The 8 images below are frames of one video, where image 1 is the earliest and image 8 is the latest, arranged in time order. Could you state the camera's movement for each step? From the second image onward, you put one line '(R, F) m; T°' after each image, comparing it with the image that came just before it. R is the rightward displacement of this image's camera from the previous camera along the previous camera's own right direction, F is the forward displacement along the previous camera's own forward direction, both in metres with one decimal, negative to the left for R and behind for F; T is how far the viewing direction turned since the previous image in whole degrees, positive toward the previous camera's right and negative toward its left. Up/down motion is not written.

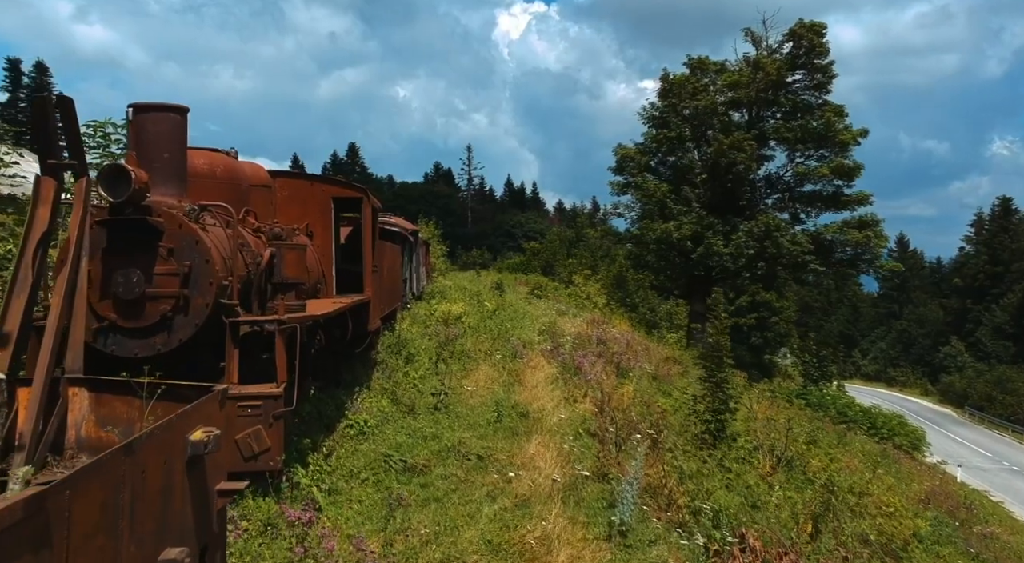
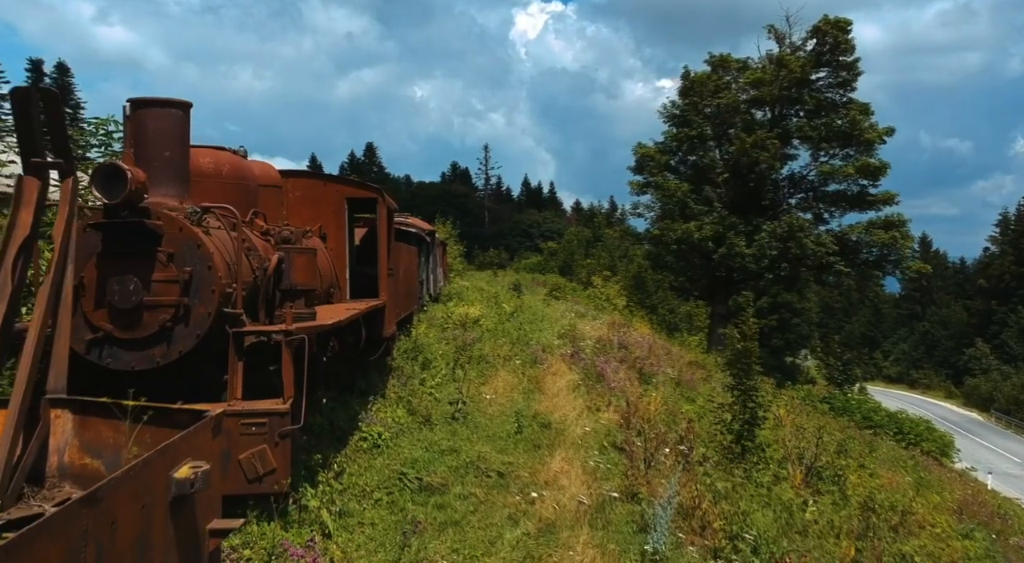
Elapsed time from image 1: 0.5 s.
(-0.1, +0.4) m; -2°
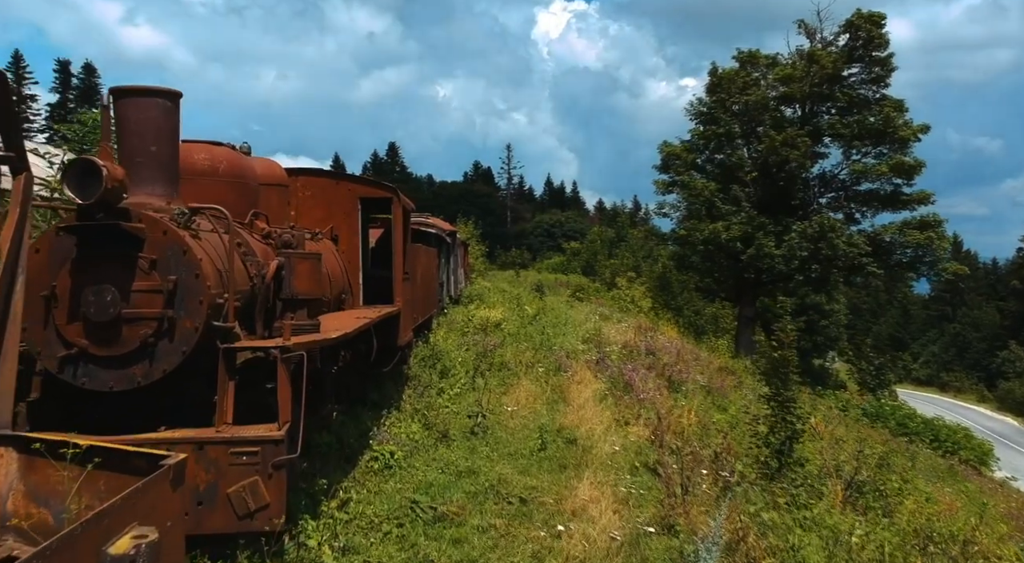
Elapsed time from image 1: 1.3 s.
(0.0, +0.6) m; -2°
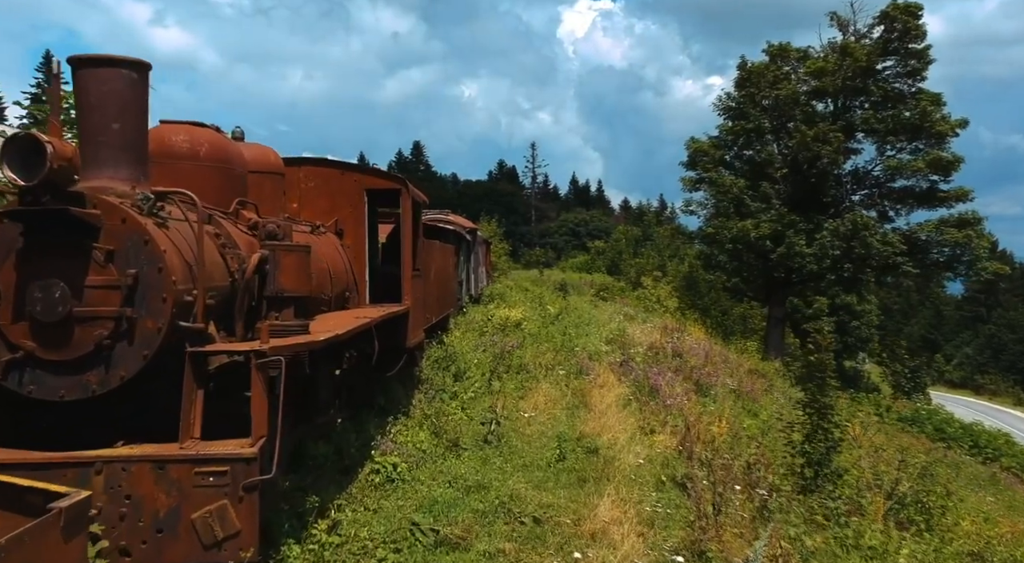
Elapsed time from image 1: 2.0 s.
(+0.1, +0.6) m; -2°
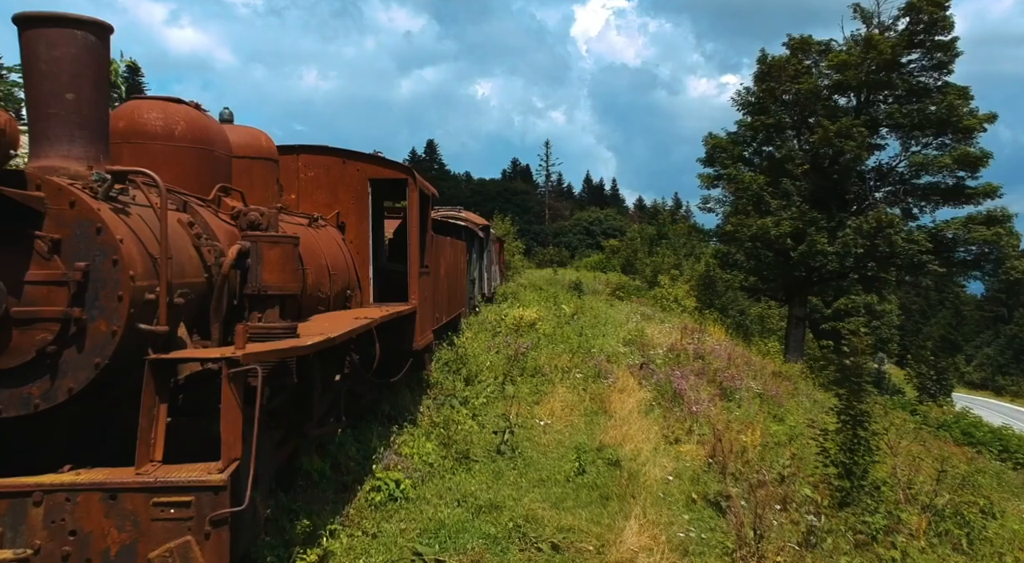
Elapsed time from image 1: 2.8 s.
(0.0, +0.6) m; -1°
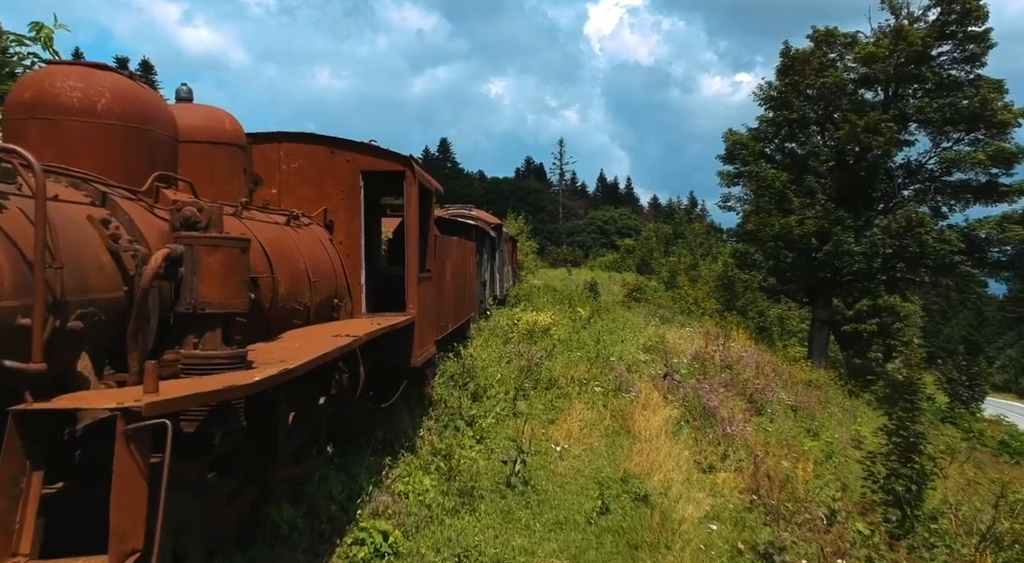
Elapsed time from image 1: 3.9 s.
(0.0, +0.9) m; -1°
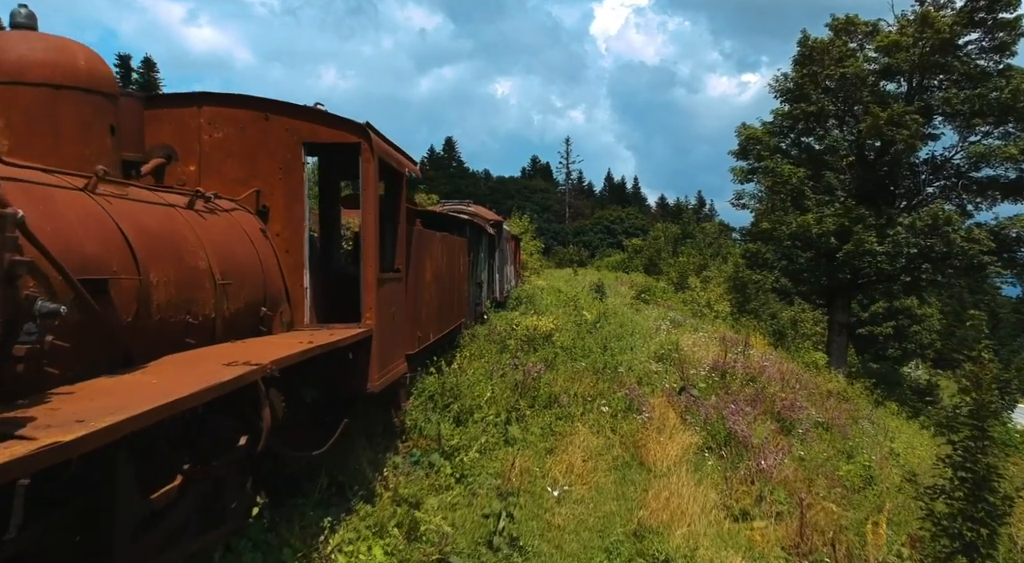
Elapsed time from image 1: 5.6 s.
(+0.2, +1.3) m; -1°
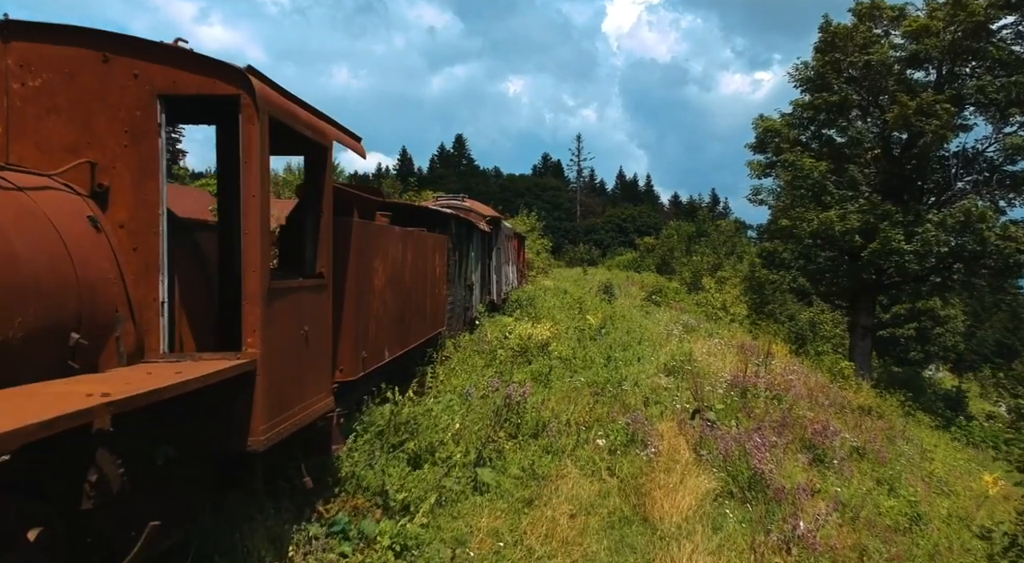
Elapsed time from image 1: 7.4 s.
(+0.4, +1.5) m; -1°
